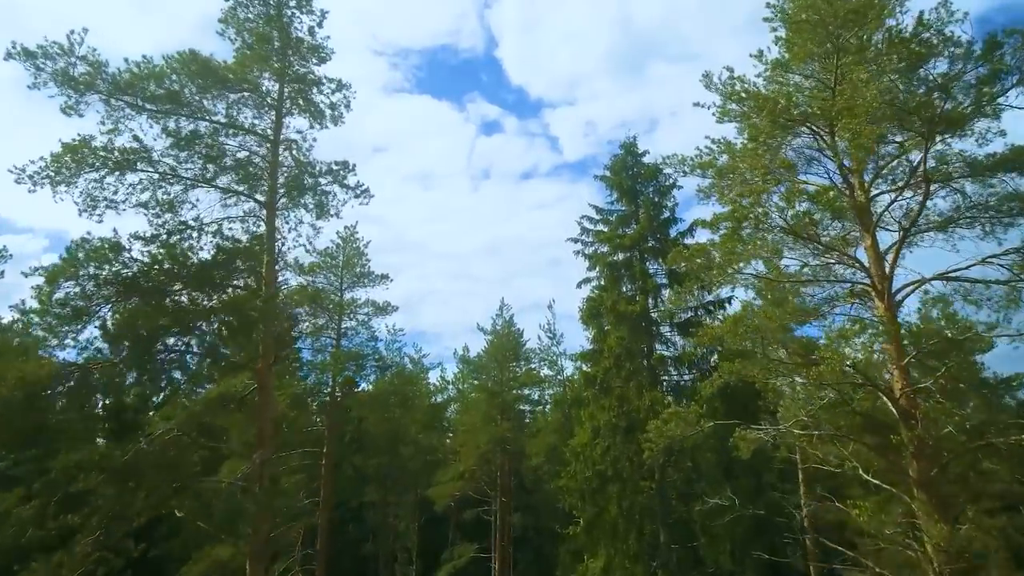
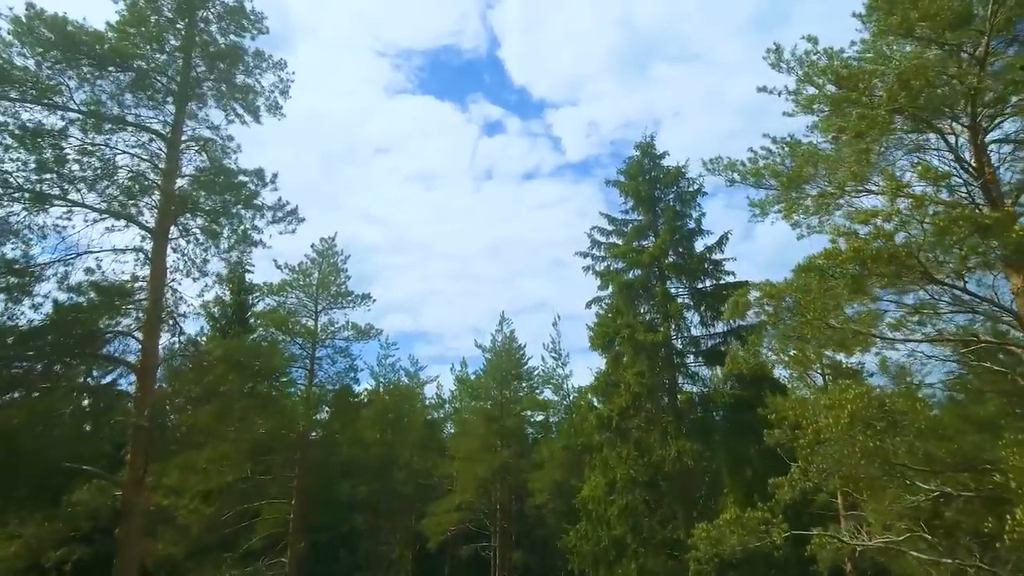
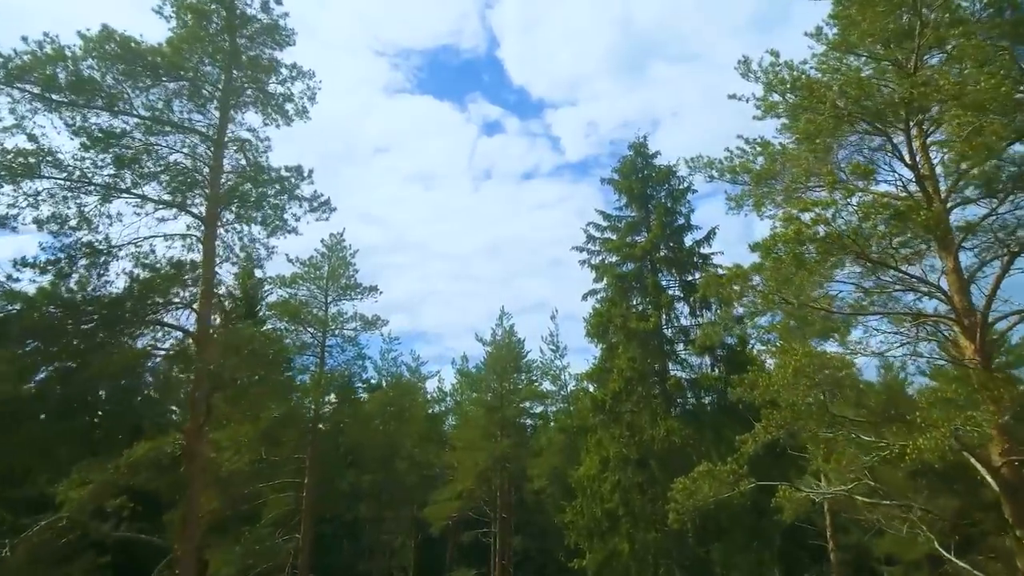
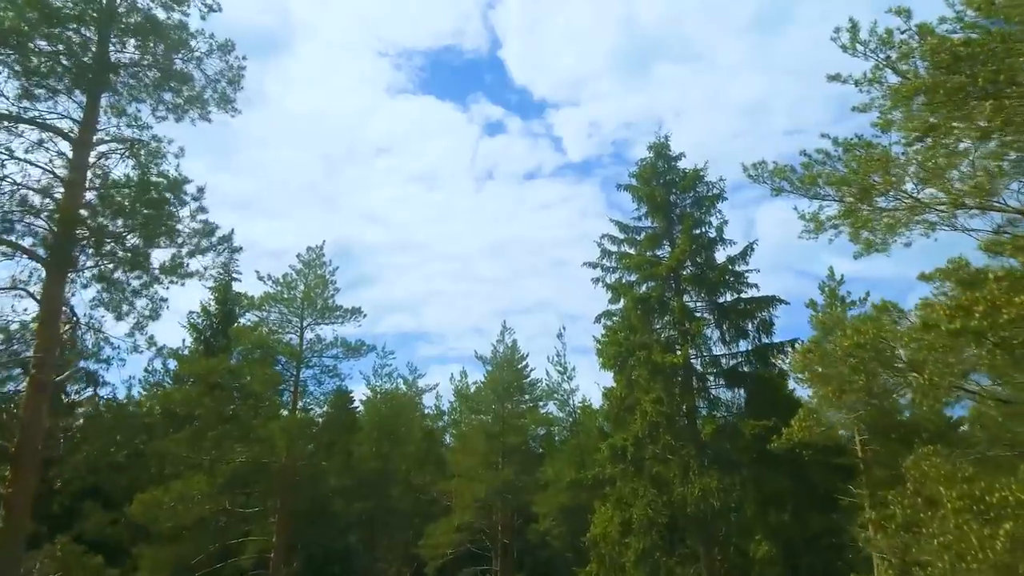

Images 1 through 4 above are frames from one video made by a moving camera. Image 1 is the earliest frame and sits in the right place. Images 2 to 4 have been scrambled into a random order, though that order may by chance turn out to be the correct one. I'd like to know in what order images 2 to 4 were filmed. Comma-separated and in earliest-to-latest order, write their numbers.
3, 2, 4
